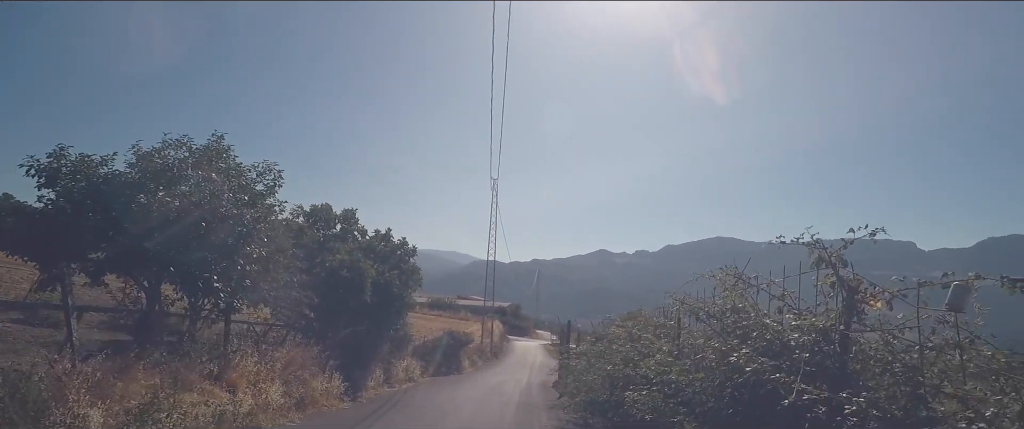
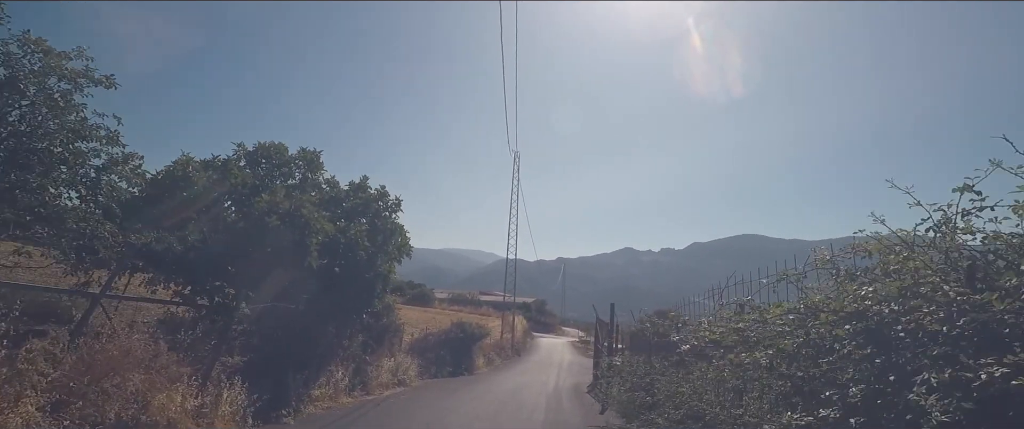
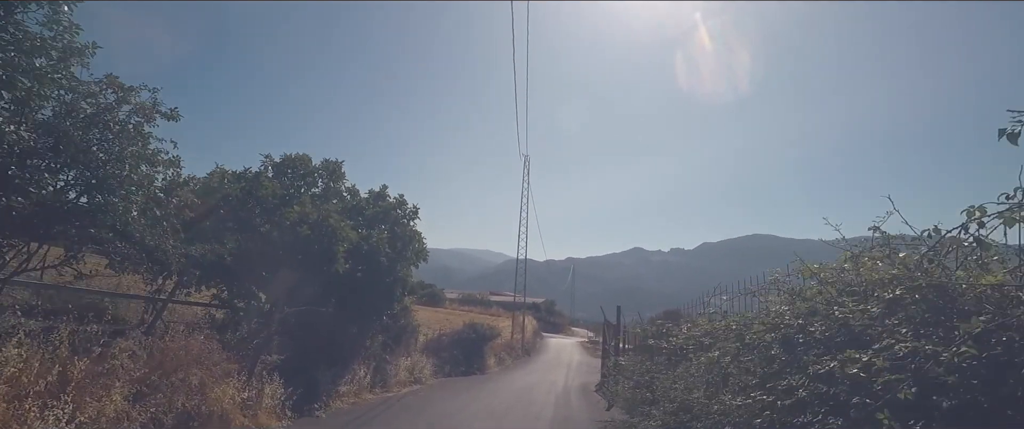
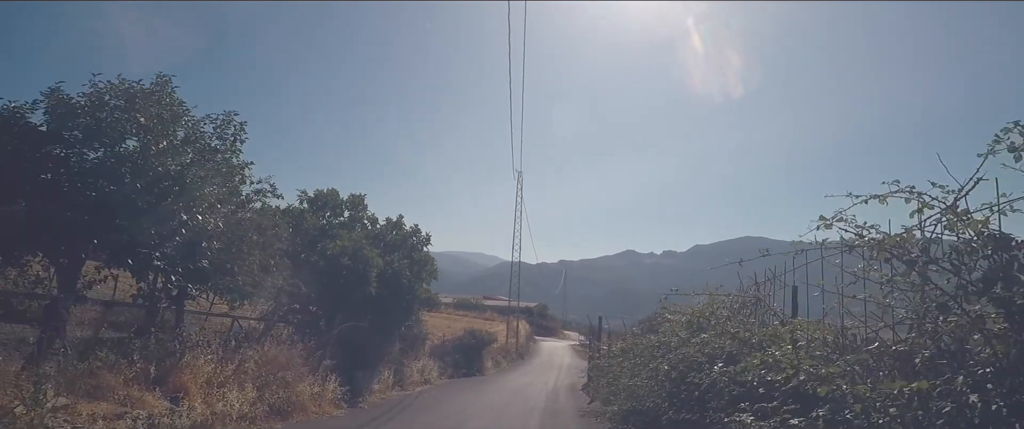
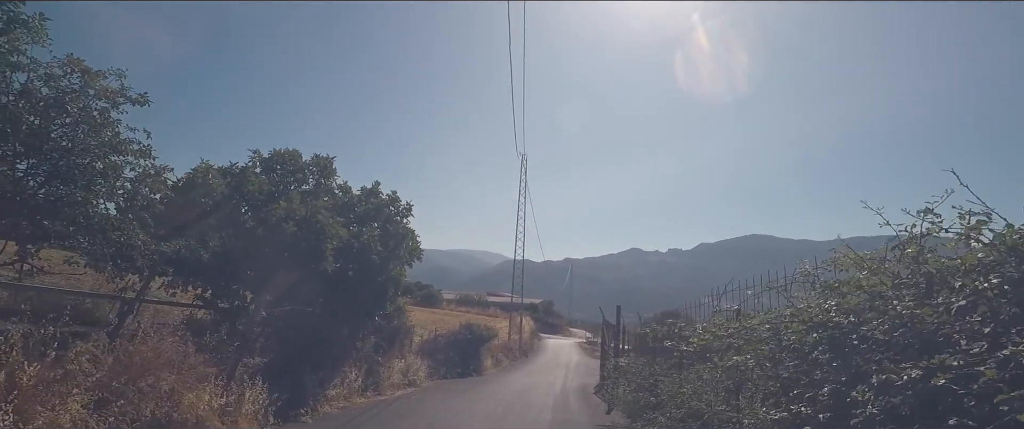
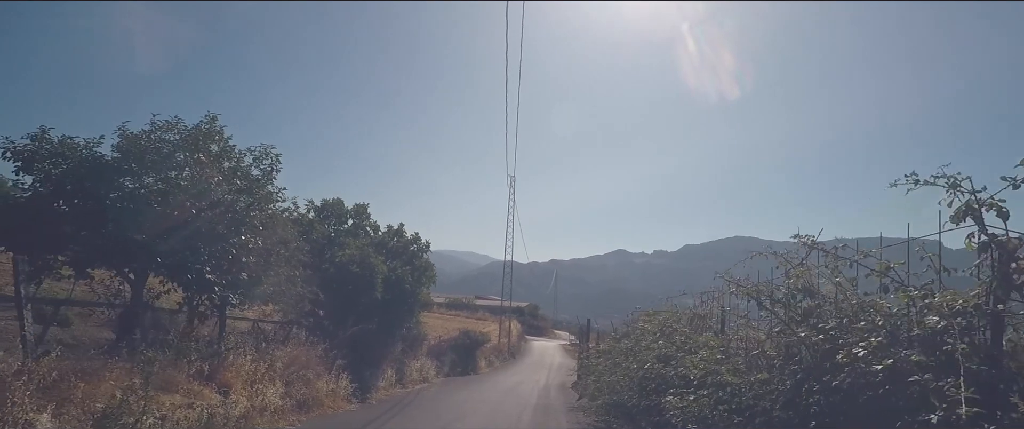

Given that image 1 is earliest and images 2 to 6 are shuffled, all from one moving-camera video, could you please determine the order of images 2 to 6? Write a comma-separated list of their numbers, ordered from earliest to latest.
6, 4, 3, 5, 2
